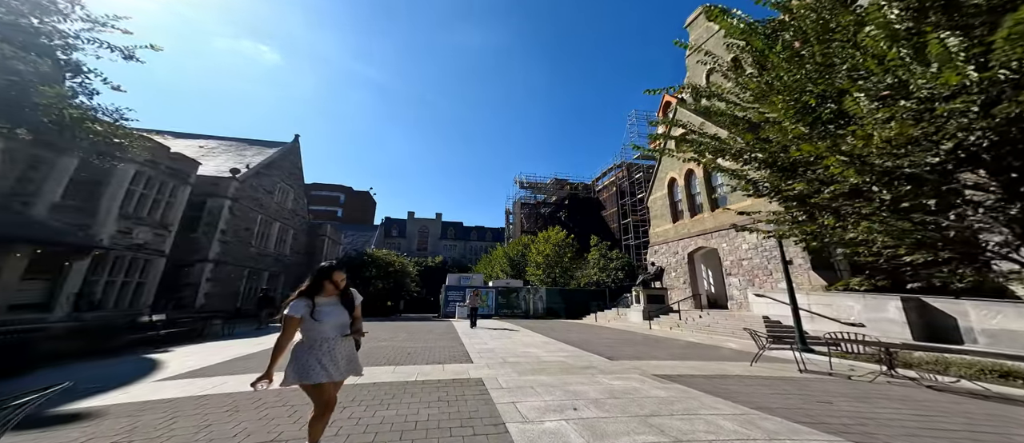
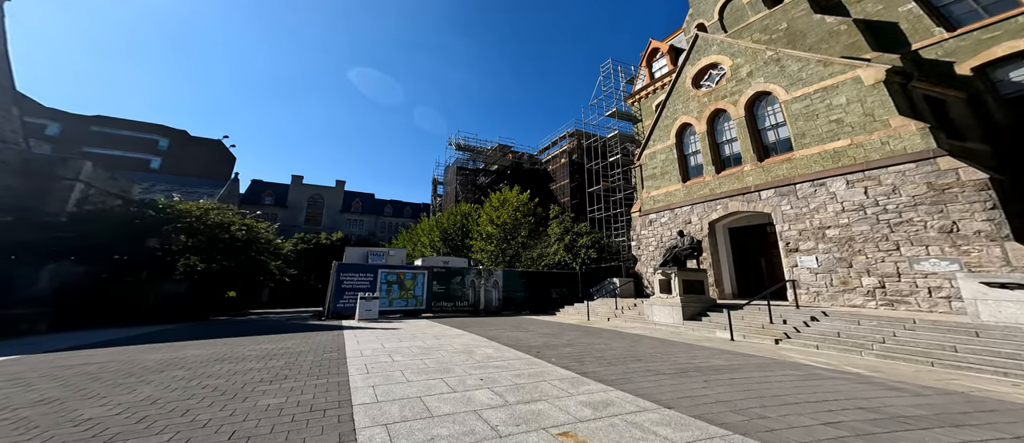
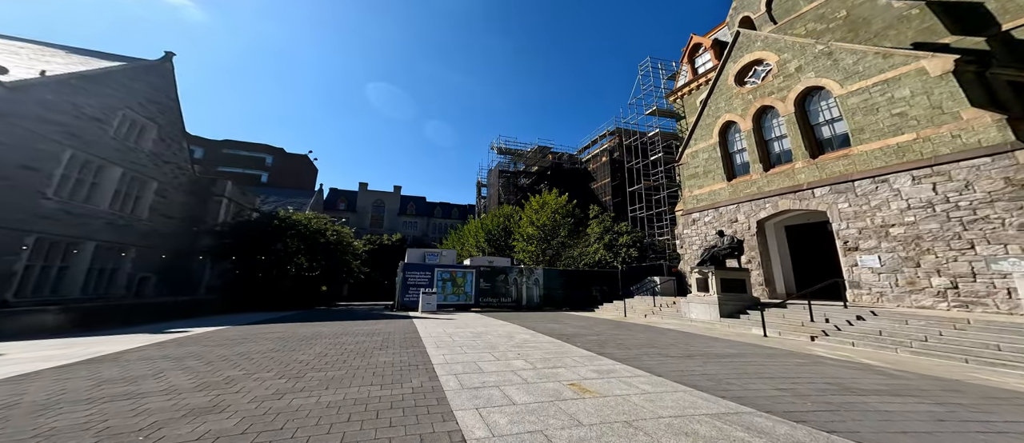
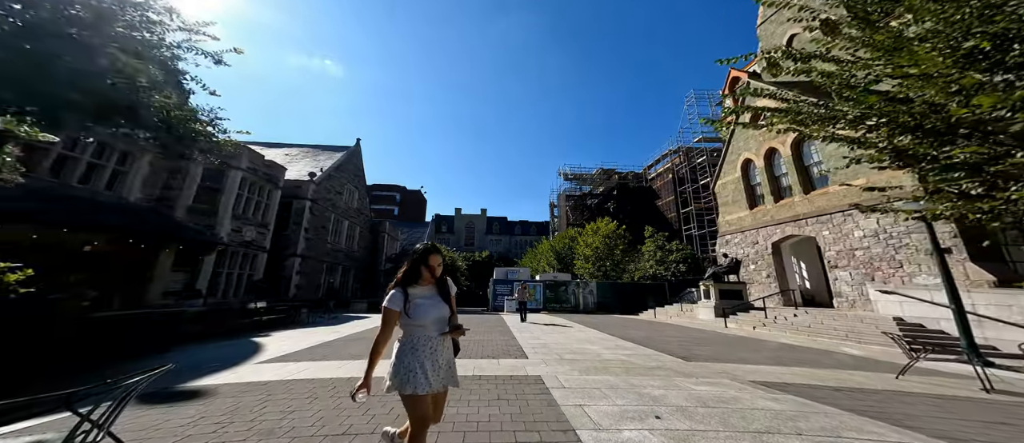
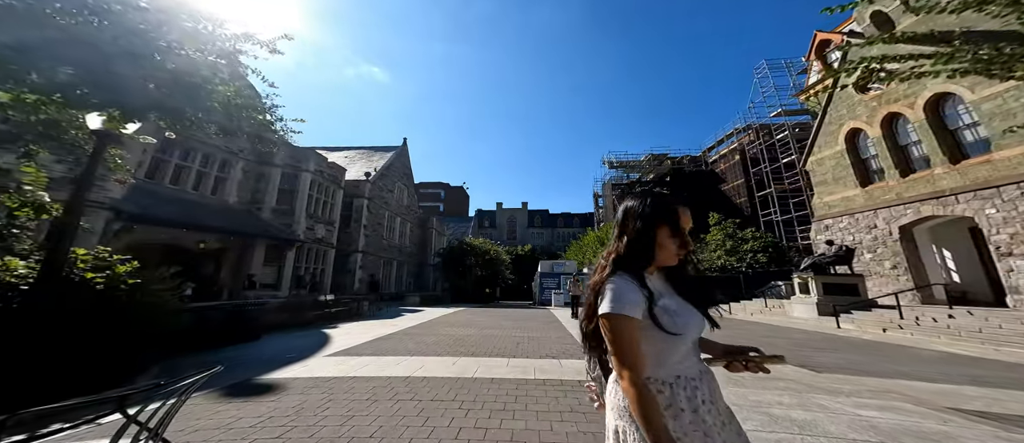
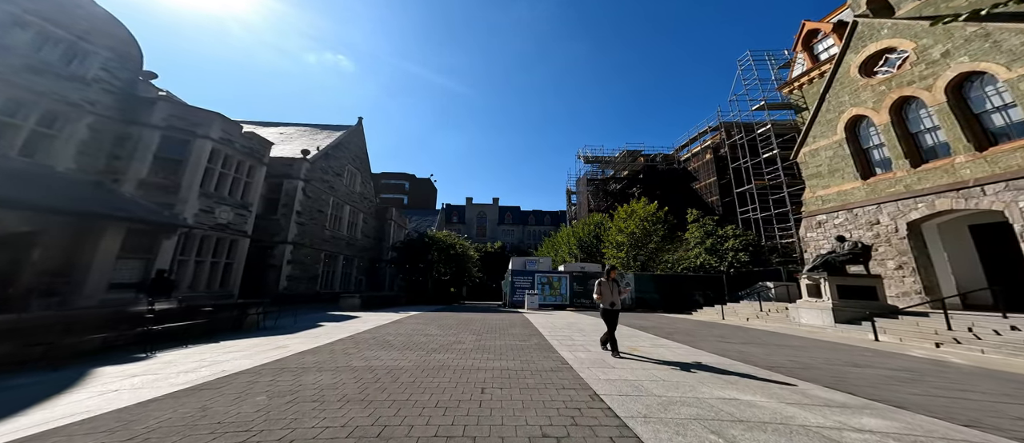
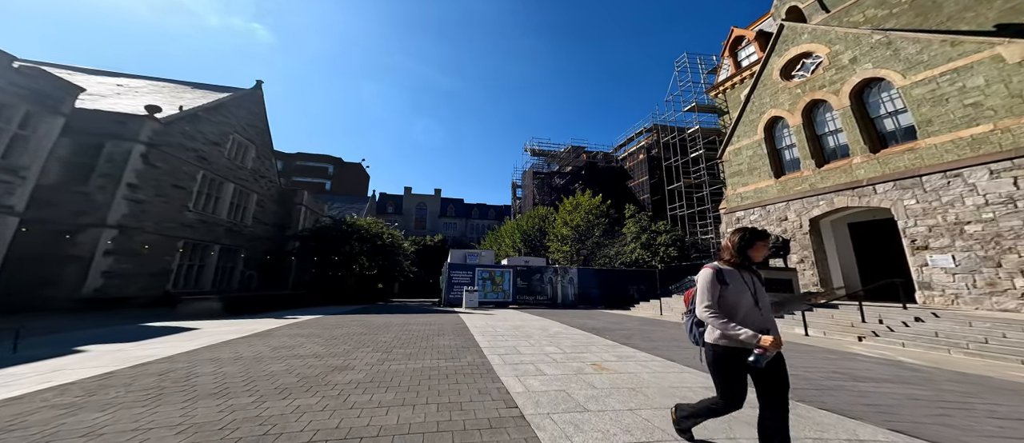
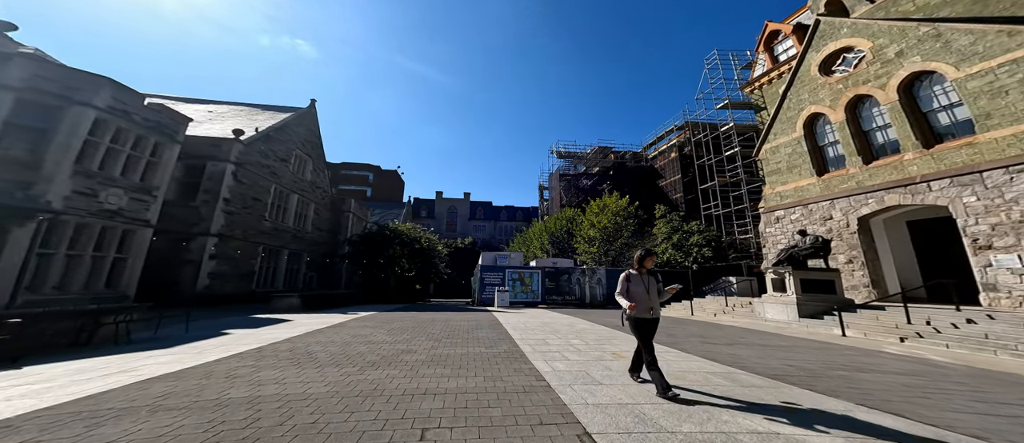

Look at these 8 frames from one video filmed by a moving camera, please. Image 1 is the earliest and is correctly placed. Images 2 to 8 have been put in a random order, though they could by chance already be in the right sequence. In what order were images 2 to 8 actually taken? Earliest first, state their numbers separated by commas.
4, 5, 6, 8, 7, 3, 2
